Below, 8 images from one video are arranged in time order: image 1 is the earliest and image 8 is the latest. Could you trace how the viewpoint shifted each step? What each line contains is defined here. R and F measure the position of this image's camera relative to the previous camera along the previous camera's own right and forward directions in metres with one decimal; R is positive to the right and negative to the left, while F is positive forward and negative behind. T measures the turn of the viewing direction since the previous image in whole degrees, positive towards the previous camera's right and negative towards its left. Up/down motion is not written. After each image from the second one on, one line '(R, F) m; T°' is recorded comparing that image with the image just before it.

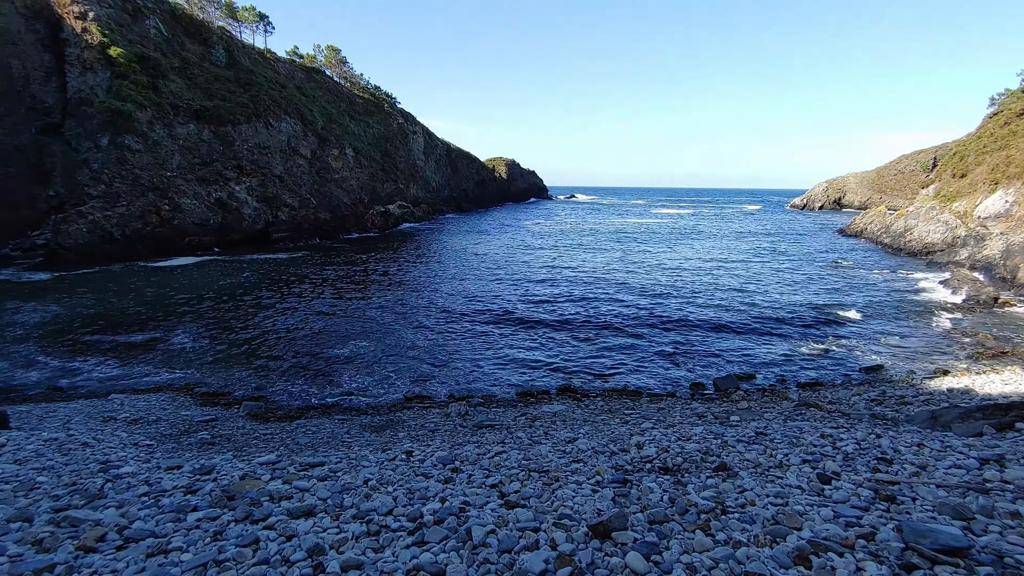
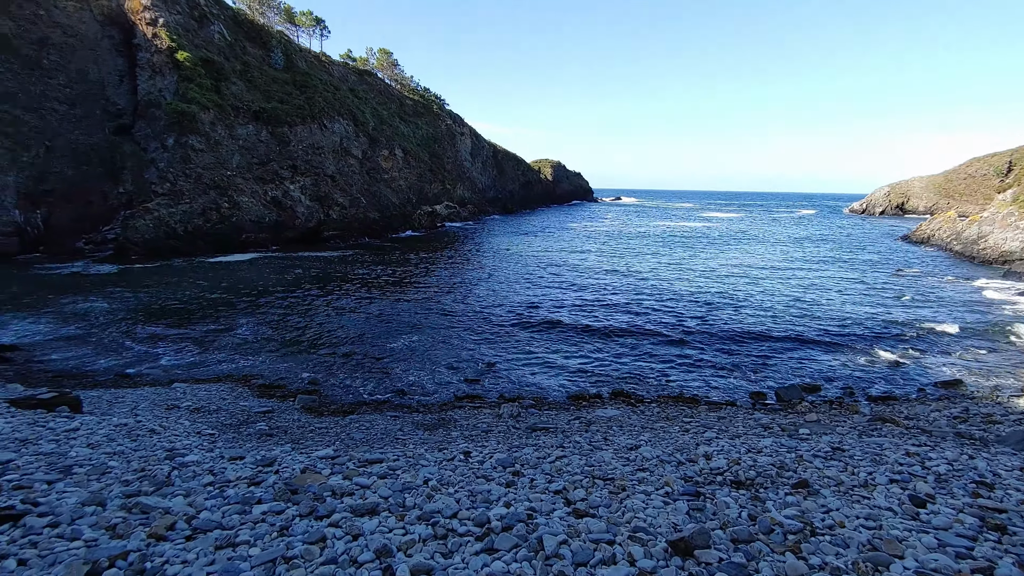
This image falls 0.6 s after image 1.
(-0.6, +0.4) m; -4°
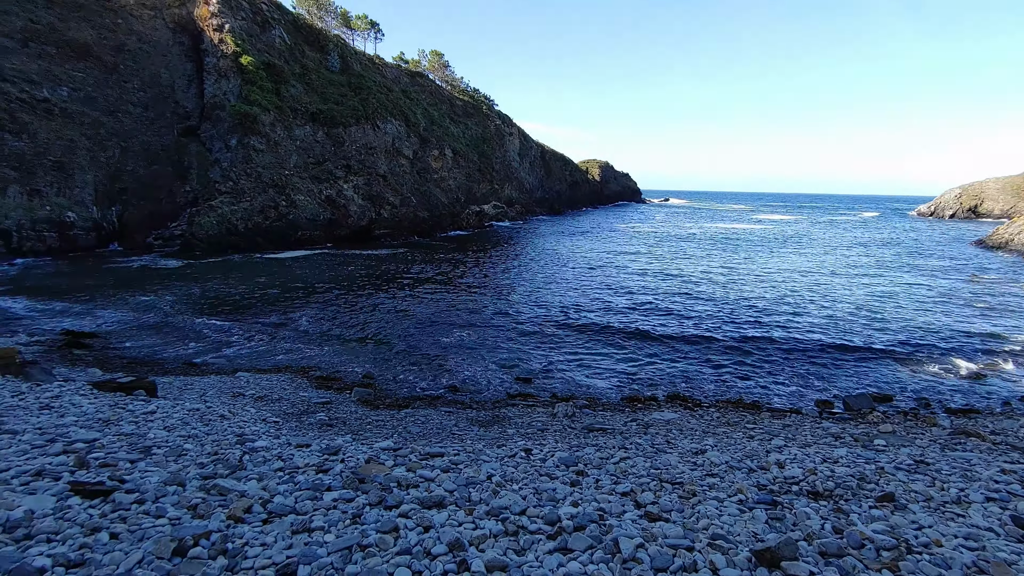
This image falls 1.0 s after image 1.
(-0.5, +0.2) m; -5°
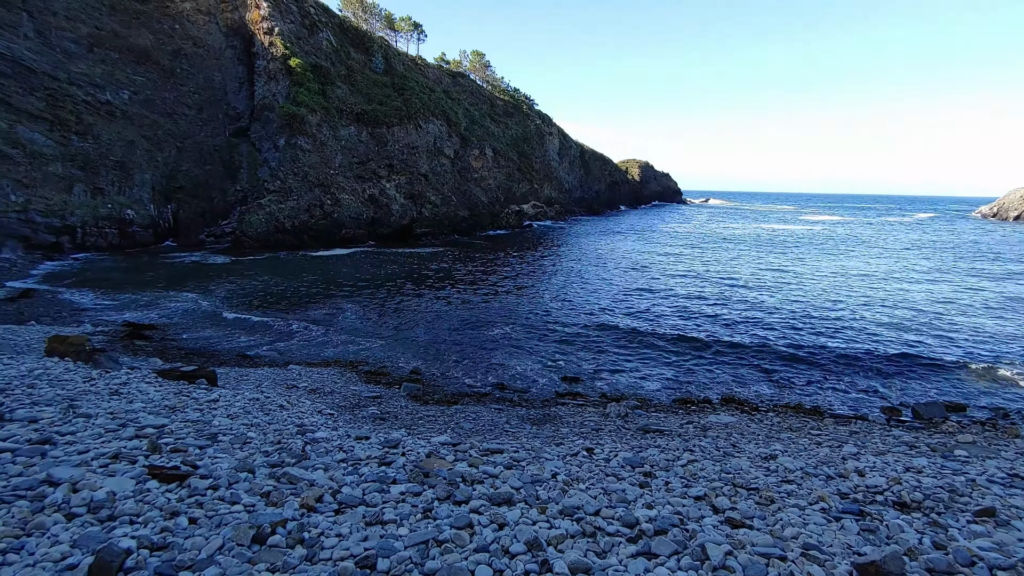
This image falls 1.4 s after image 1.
(-0.6, +0.2) m; -4°
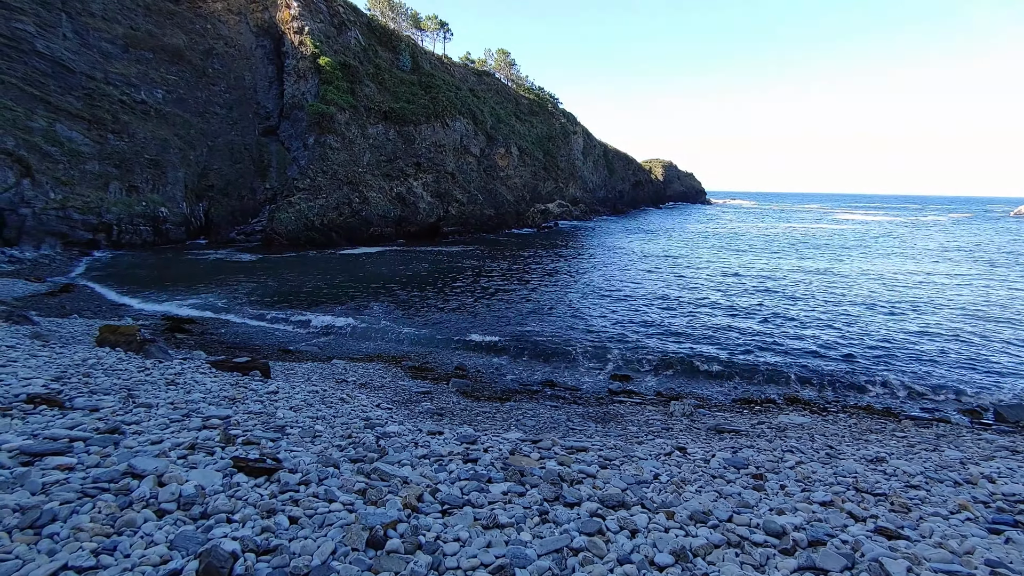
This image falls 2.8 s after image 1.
(-1.2, +0.6) m; -2°
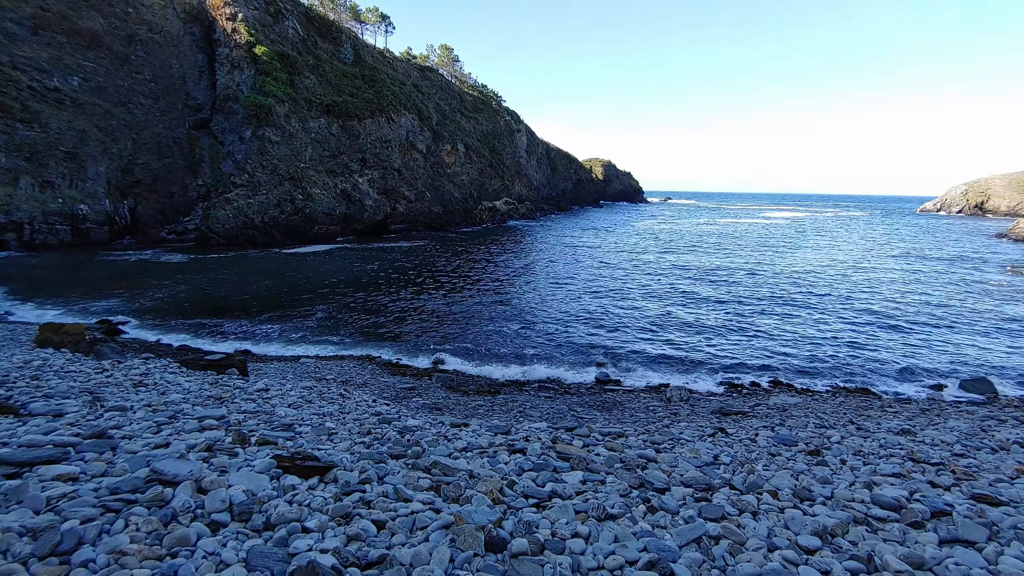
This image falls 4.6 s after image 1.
(-1.4, +0.7) m; +6°
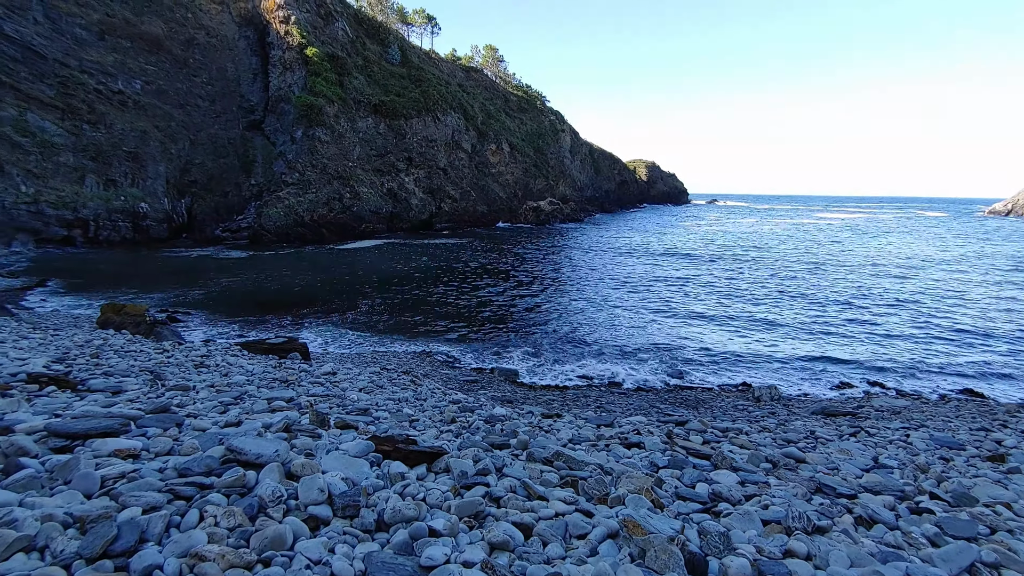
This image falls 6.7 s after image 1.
(-0.9, +0.9) m; -4°
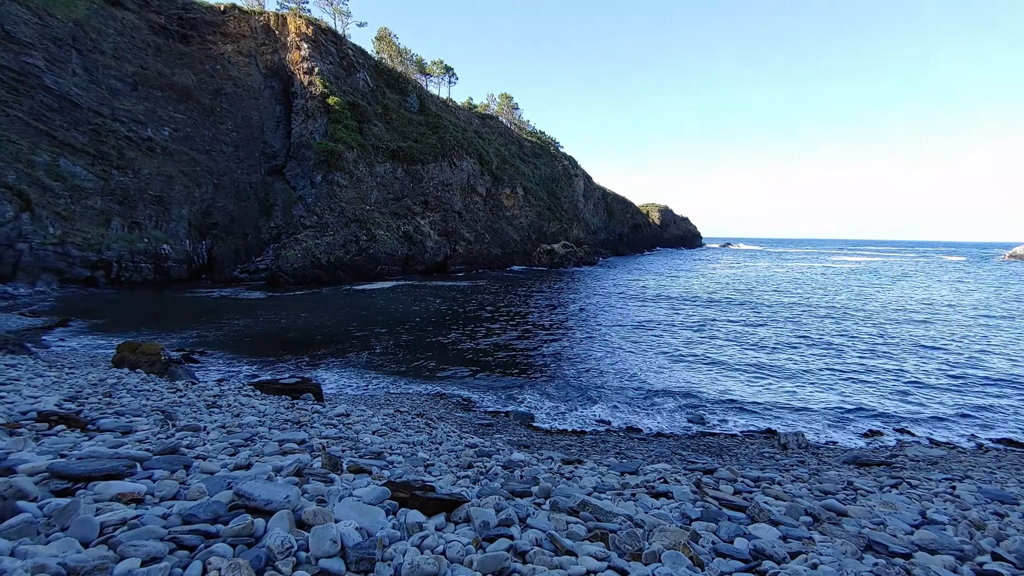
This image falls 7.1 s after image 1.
(-0.1, +0.1) m; -1°
